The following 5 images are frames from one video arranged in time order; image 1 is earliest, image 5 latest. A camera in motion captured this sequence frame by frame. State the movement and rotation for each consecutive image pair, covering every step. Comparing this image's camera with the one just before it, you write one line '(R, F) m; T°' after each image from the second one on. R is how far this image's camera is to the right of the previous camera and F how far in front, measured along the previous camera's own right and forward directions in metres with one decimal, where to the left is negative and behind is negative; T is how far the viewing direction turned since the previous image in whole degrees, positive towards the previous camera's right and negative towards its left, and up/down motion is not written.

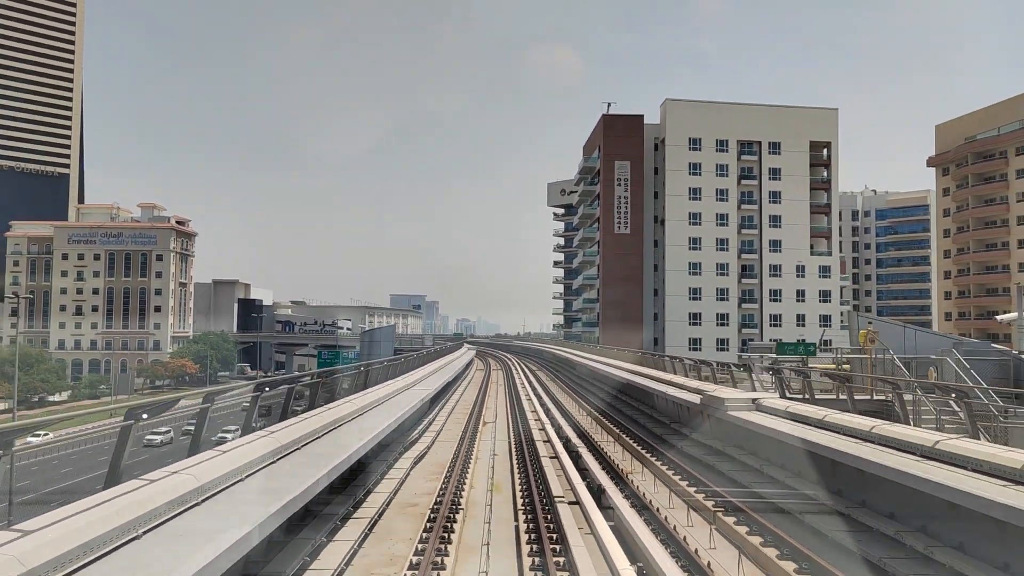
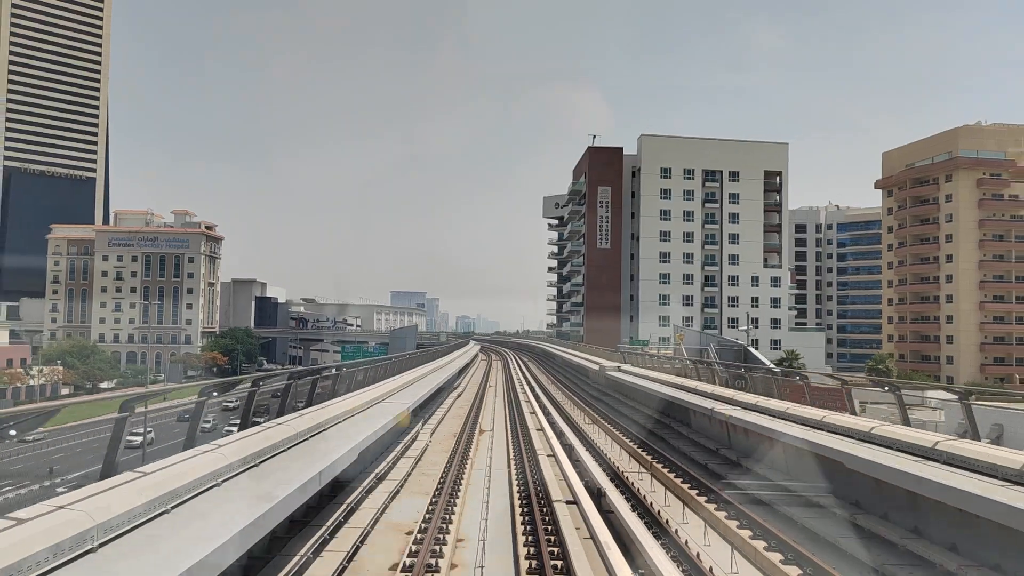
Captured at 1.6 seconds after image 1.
(0.0, -1.8) m; 0°
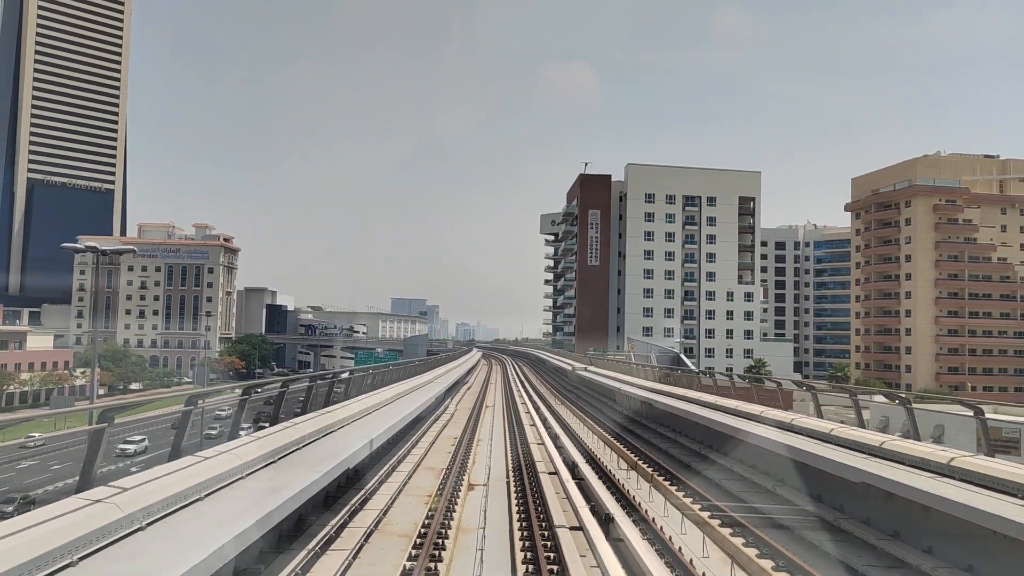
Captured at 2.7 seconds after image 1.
(0.0, -1.3) m; 0°
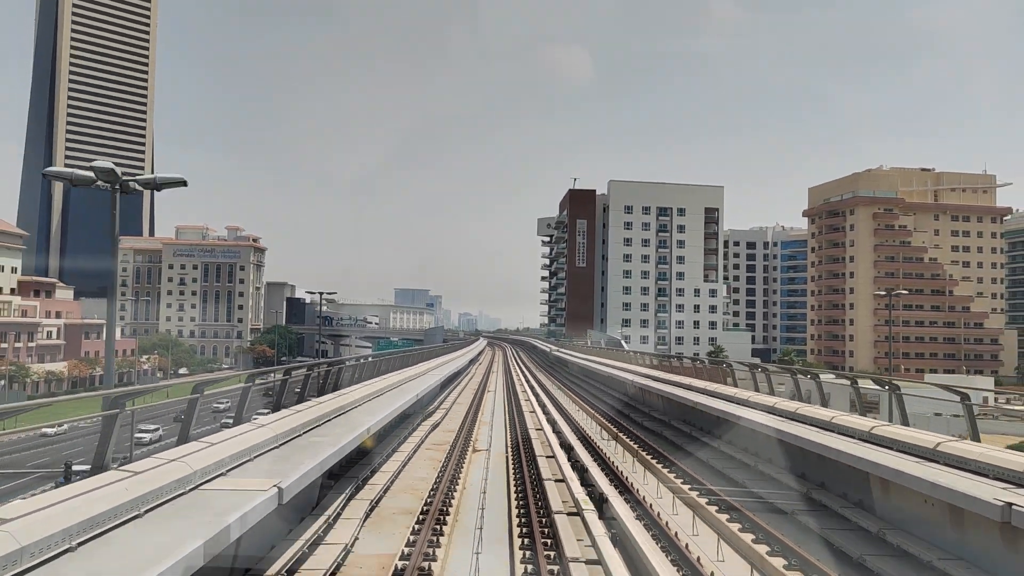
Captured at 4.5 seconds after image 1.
(+0.1, -2.3) m; 0°
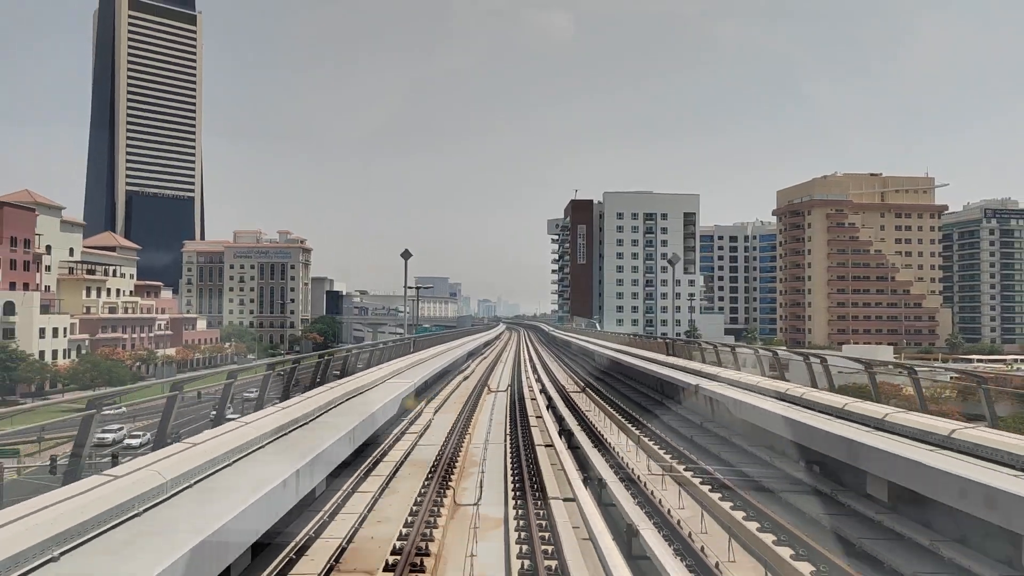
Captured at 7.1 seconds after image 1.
(+0.1, -3.4) m; -2°
